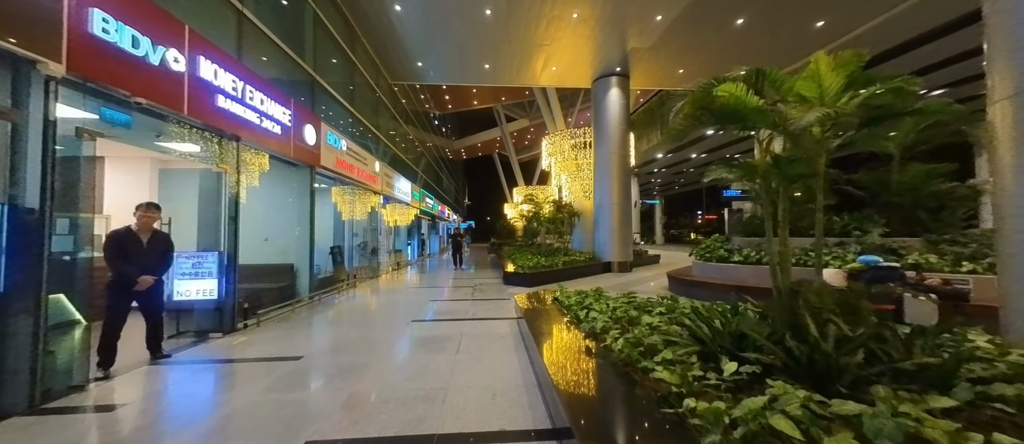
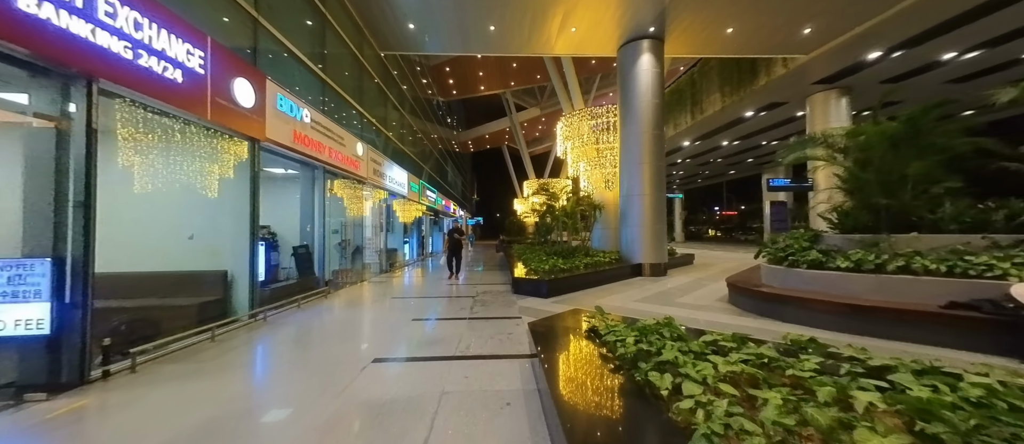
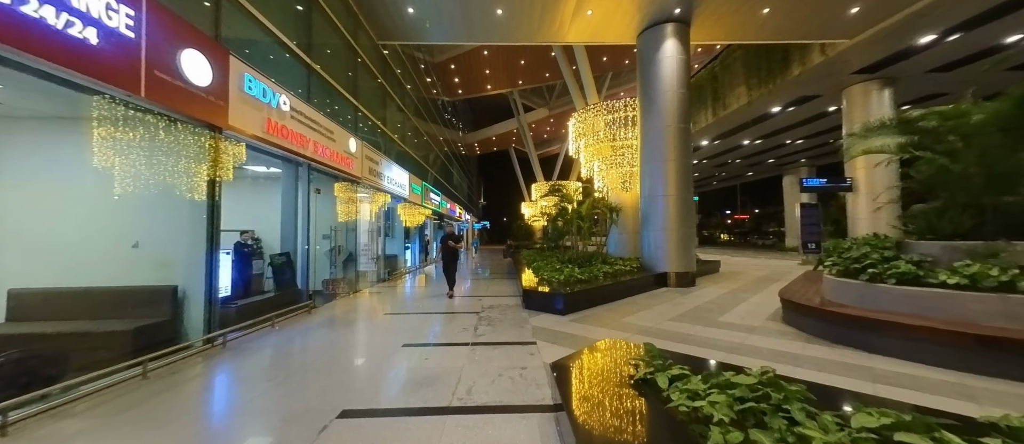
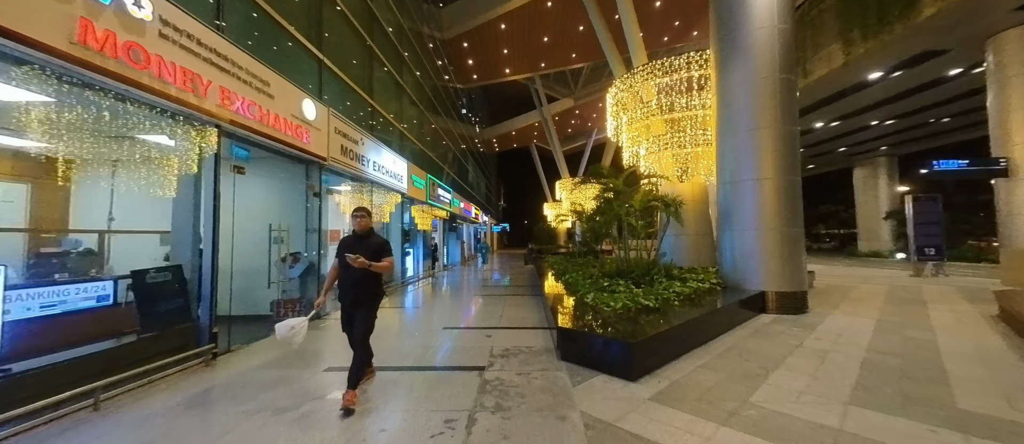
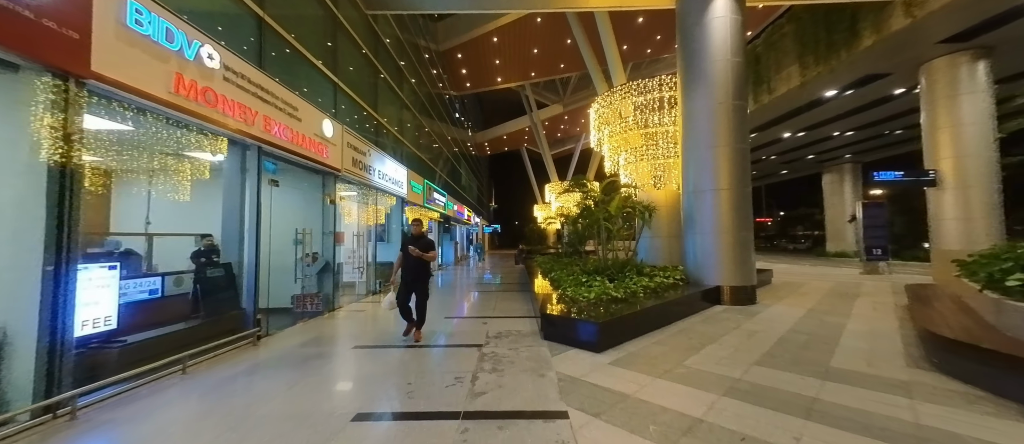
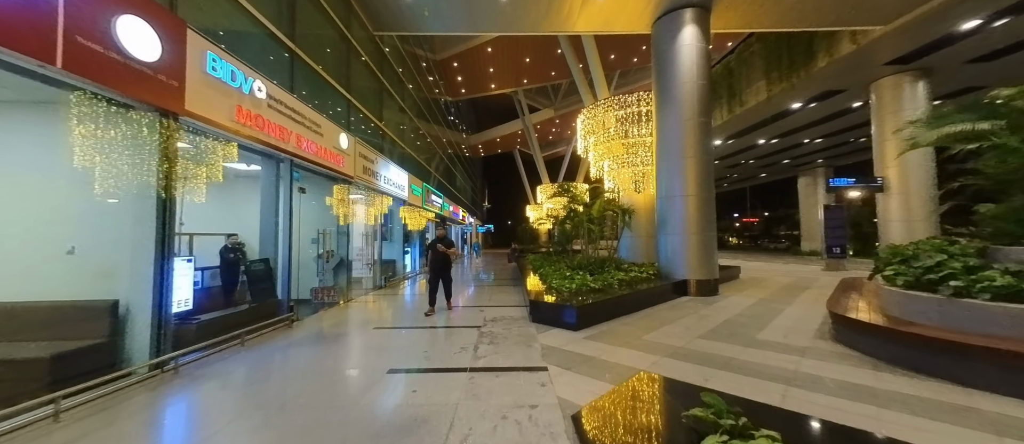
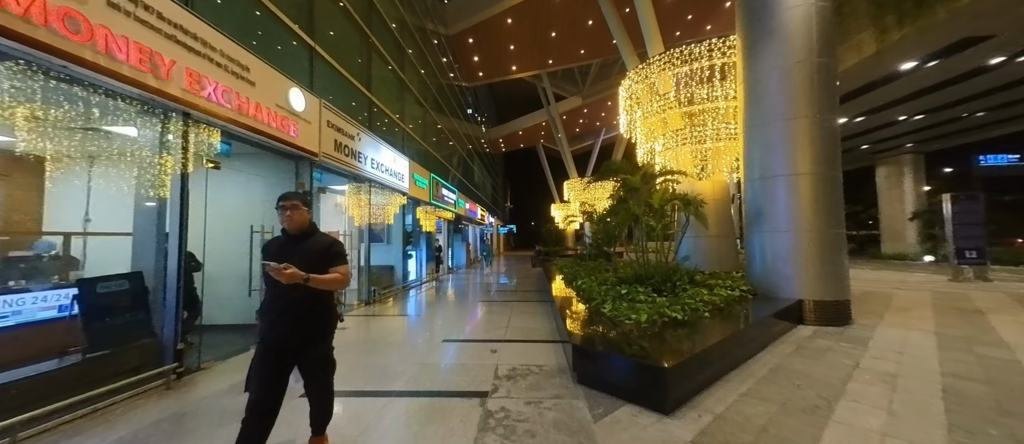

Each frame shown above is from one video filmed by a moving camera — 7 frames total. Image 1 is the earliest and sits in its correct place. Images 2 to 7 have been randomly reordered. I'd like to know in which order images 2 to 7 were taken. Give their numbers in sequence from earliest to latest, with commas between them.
2, 3, 6, 5, 4, 7
